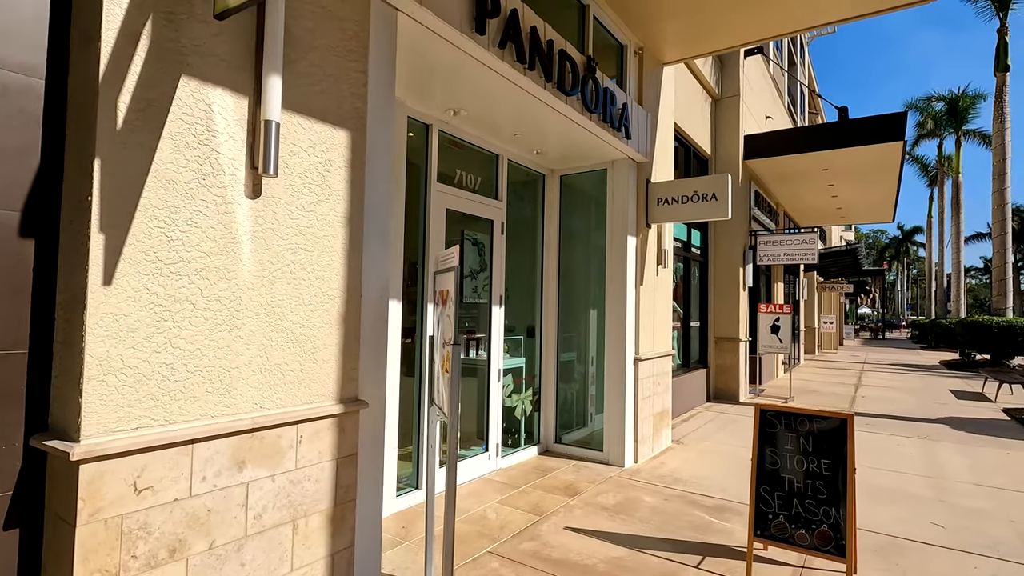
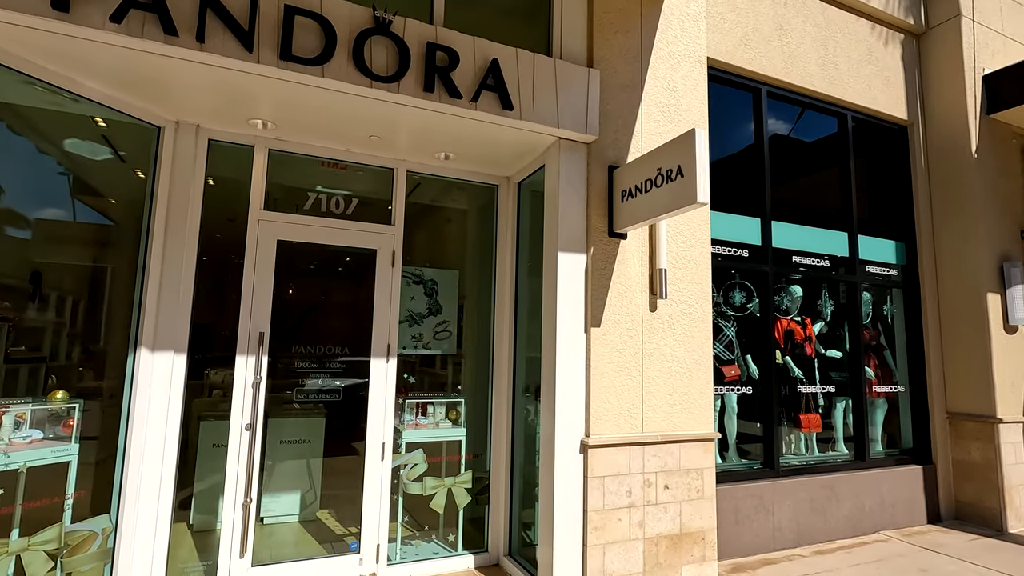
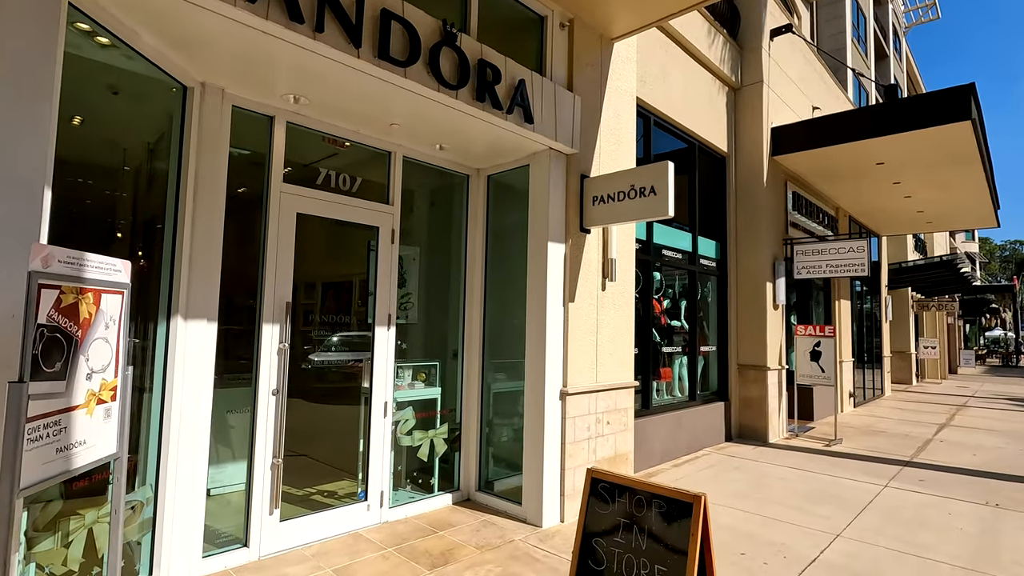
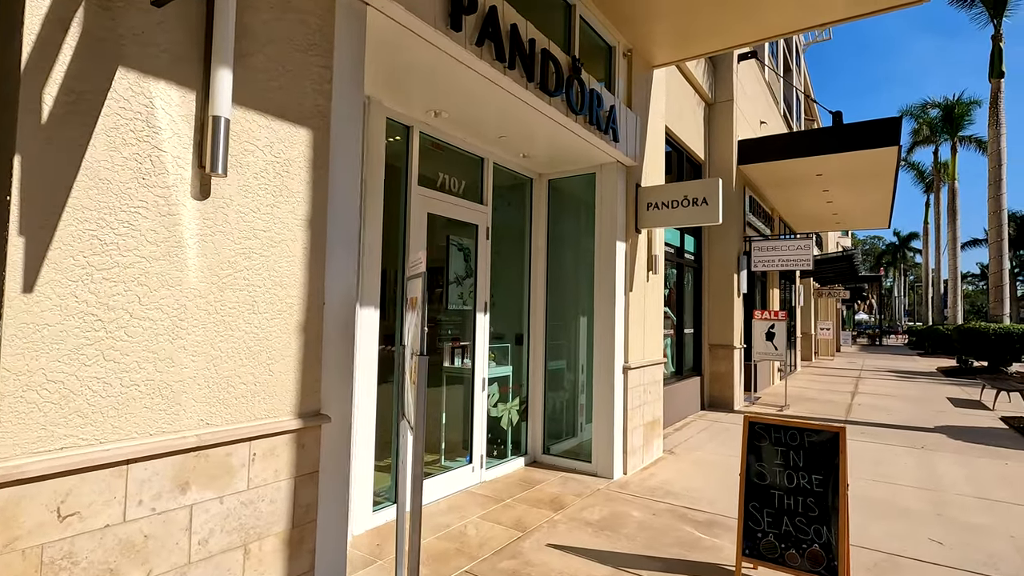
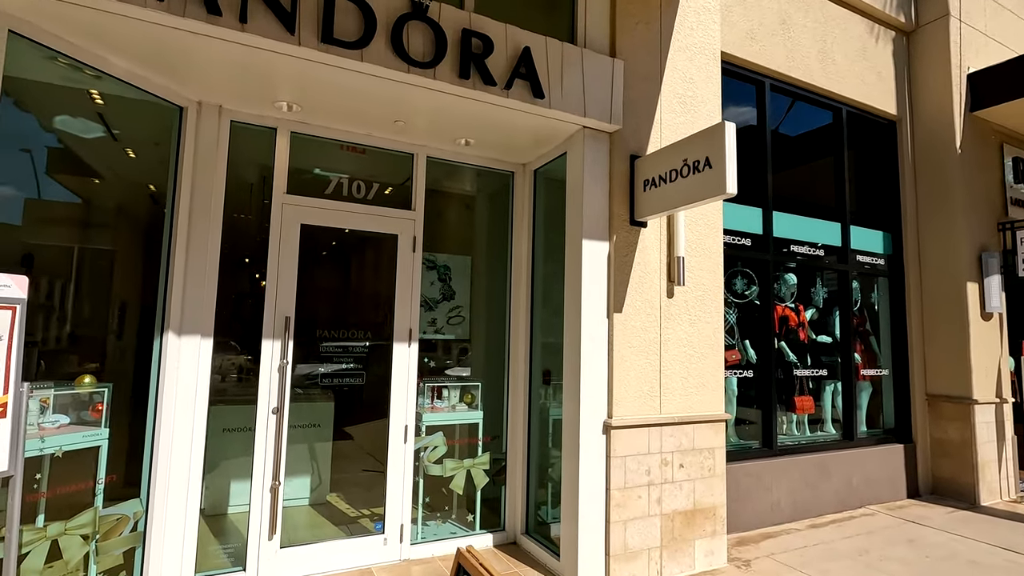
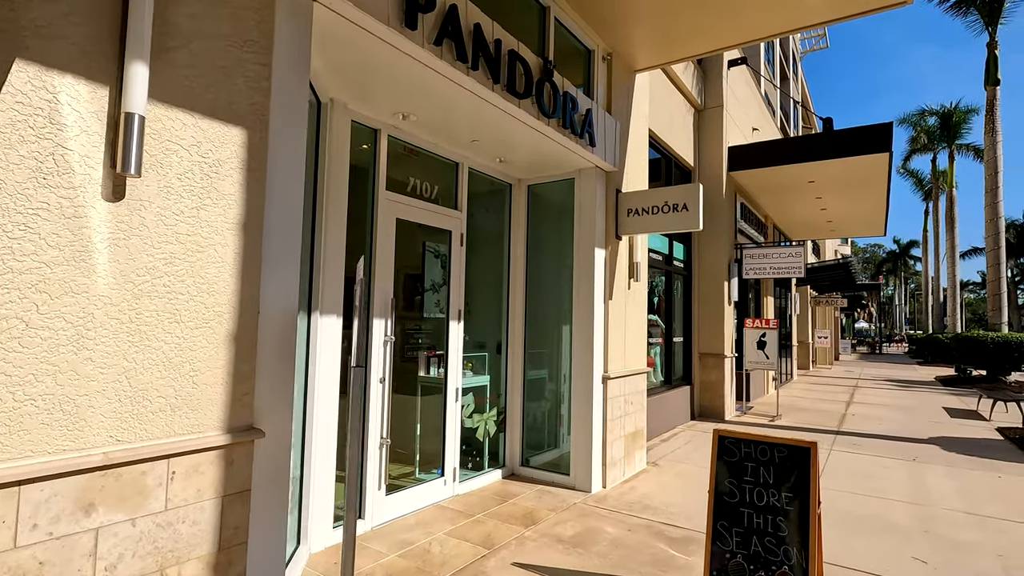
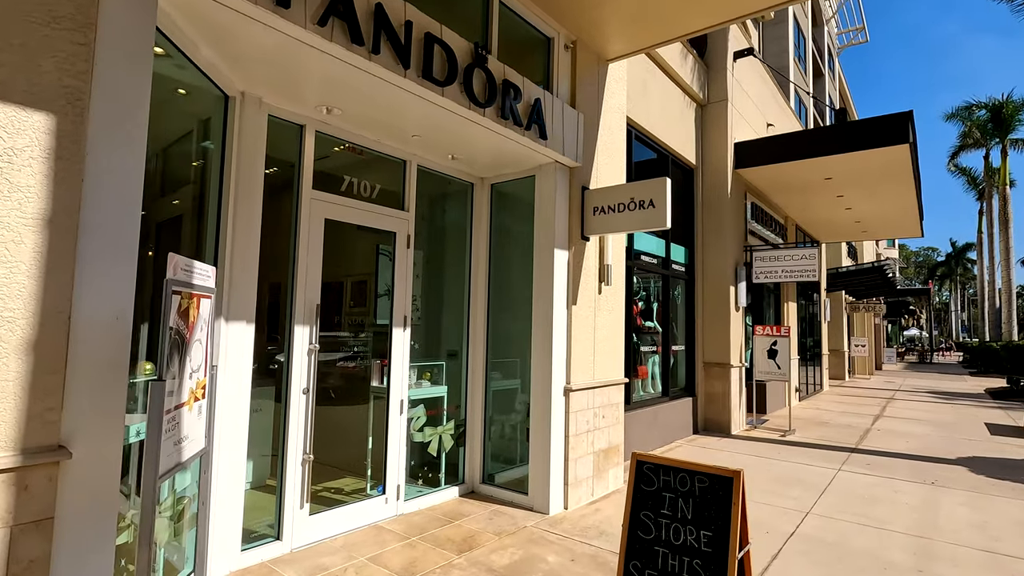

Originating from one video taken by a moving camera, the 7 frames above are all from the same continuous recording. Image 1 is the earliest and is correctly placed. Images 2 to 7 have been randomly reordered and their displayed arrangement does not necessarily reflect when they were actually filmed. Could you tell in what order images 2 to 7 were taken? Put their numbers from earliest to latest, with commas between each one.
4, 6, 7, 3, 5, 2
